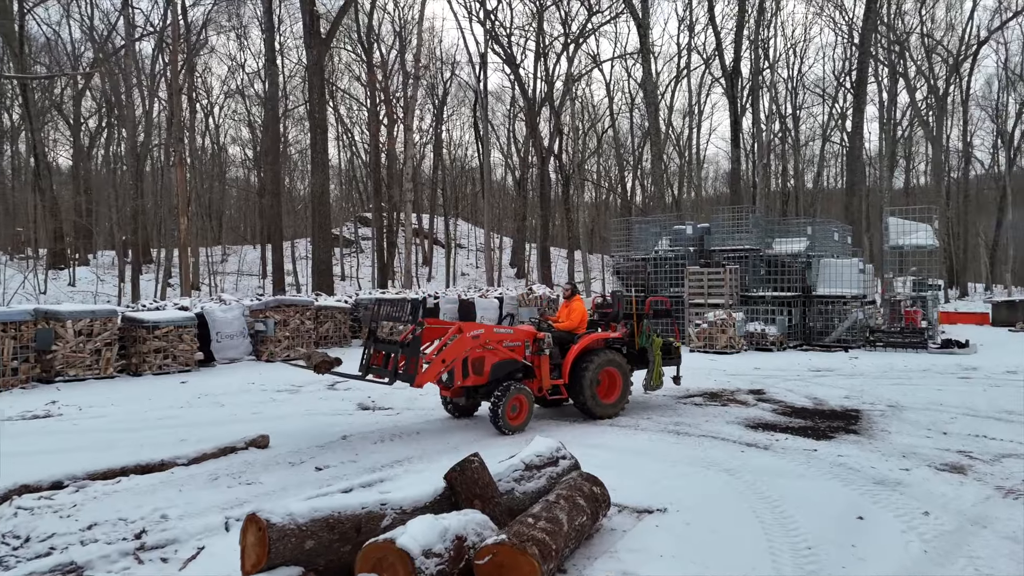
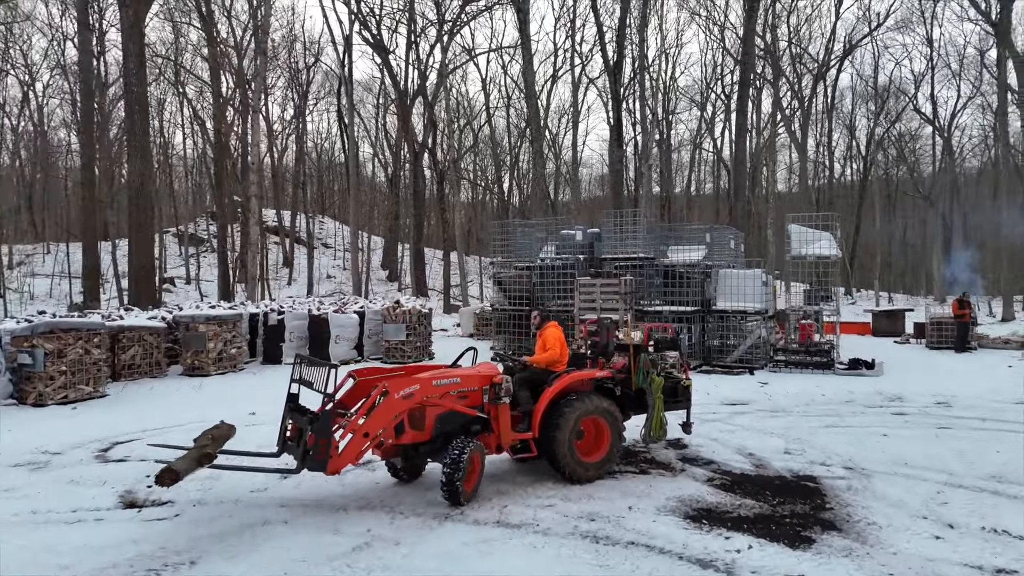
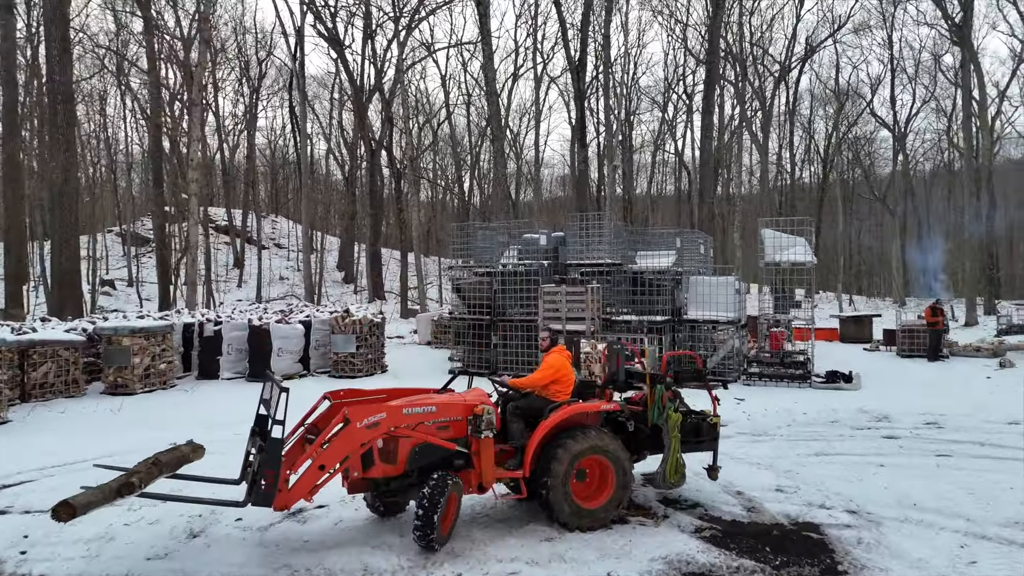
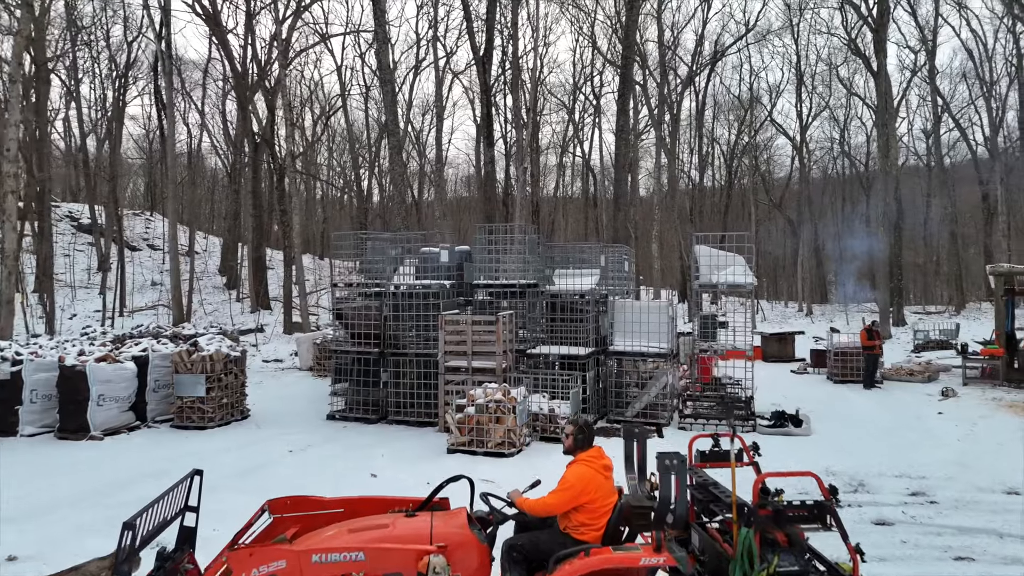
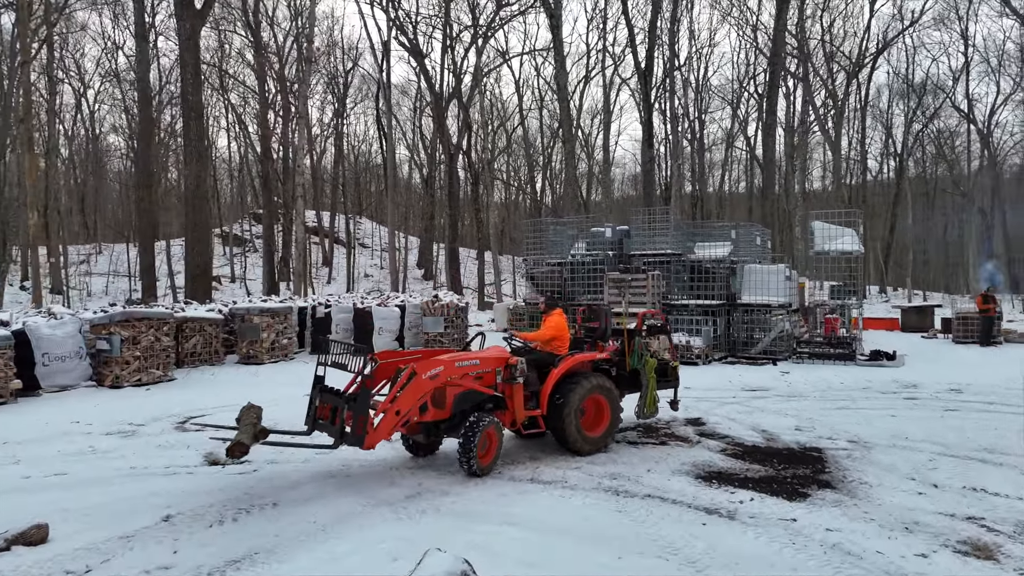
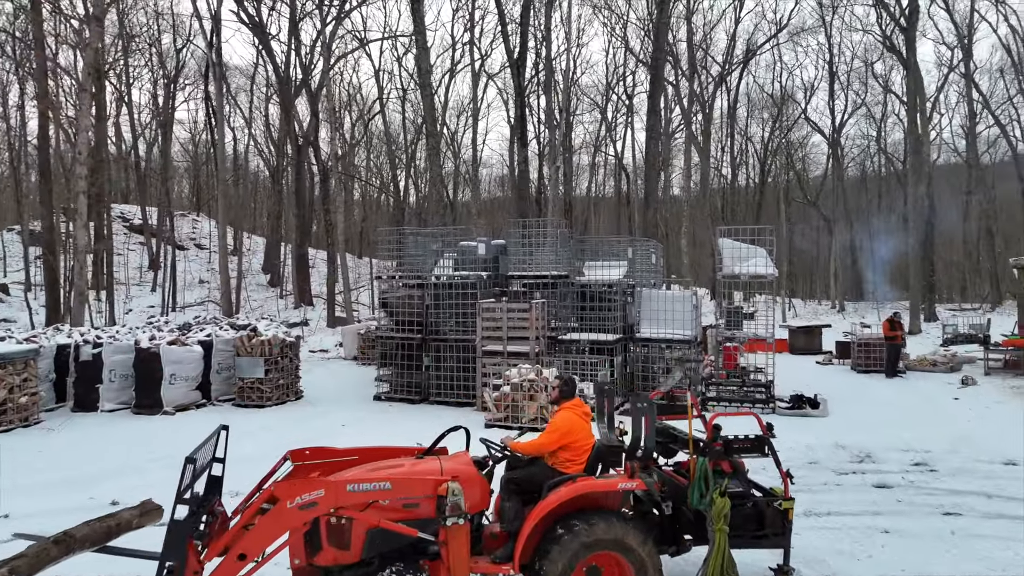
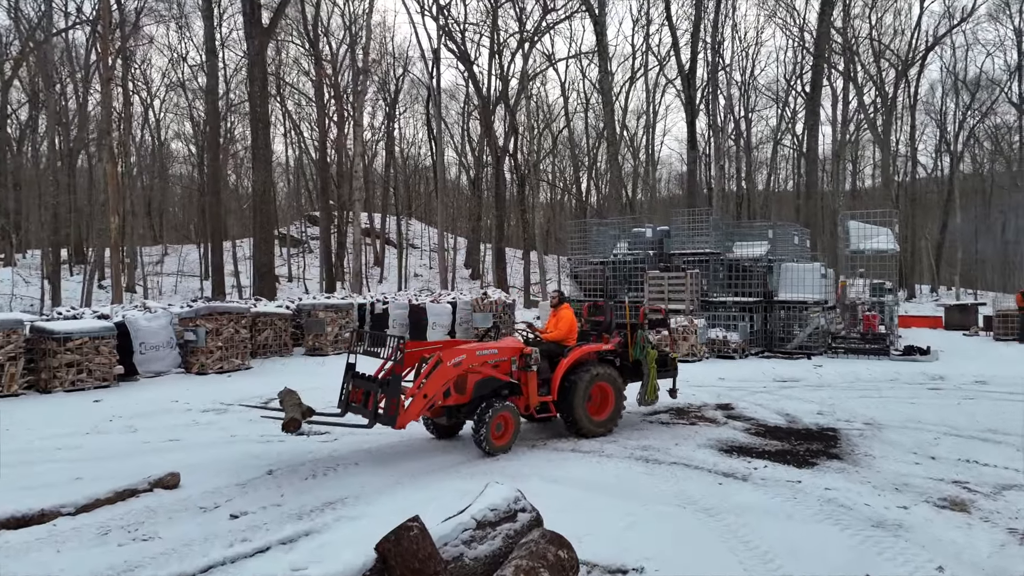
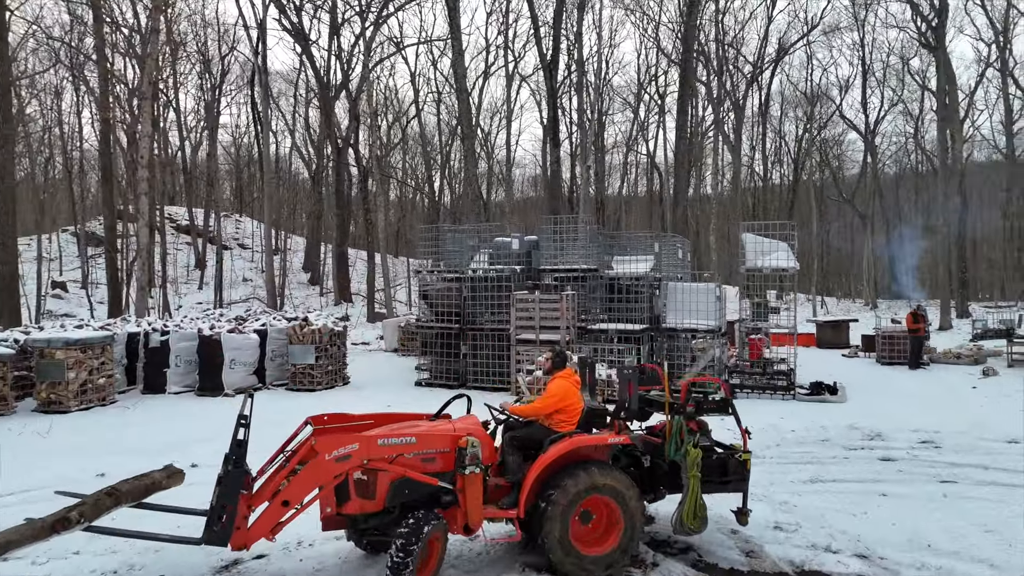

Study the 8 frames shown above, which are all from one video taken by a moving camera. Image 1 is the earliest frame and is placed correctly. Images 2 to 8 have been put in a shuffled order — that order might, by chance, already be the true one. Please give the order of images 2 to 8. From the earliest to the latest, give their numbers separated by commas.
7, 5, 2, 3, 8, 6, 4
